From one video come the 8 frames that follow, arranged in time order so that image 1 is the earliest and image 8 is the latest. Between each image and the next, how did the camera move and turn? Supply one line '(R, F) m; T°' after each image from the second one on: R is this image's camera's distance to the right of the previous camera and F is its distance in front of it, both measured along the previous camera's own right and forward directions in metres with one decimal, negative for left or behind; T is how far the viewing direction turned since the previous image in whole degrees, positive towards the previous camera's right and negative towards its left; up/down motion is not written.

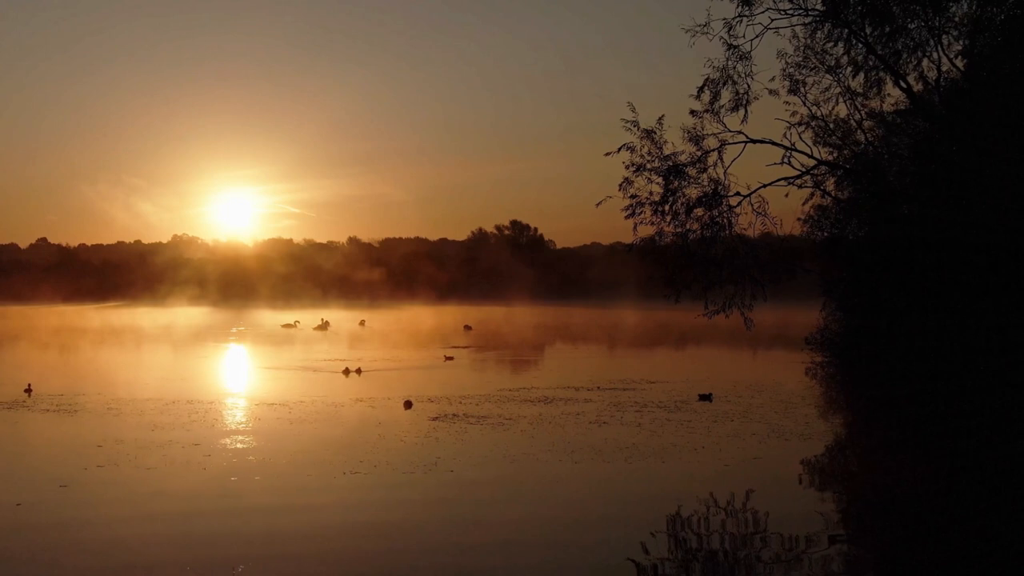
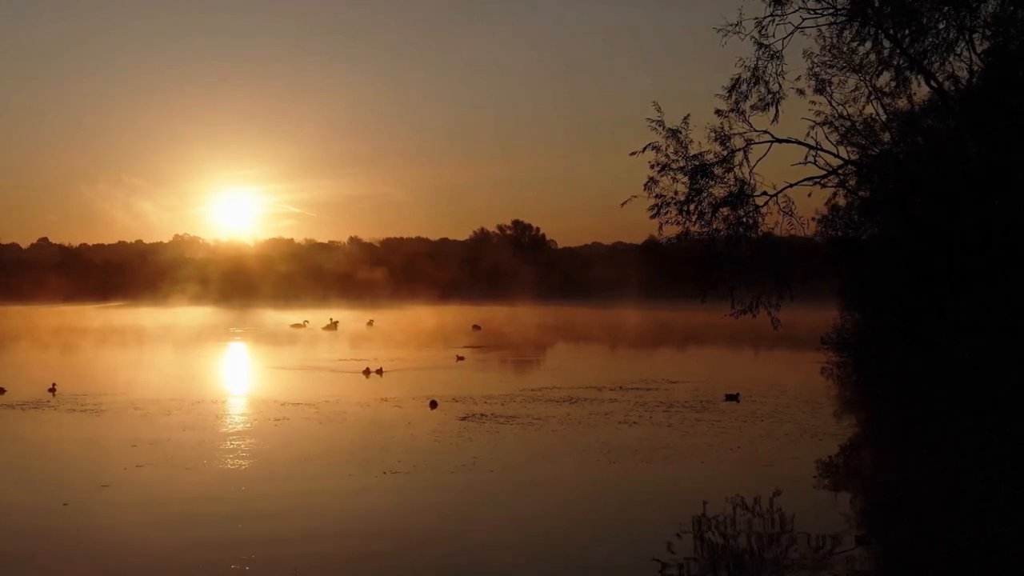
(-0.3, 0.0) m; 0°
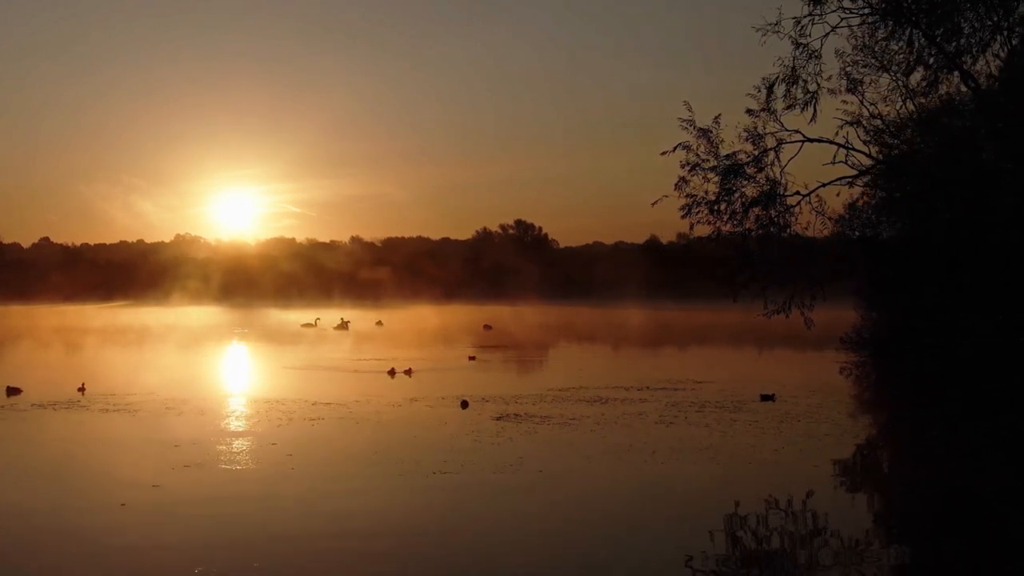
(-0.4, 0.0) m; 0°
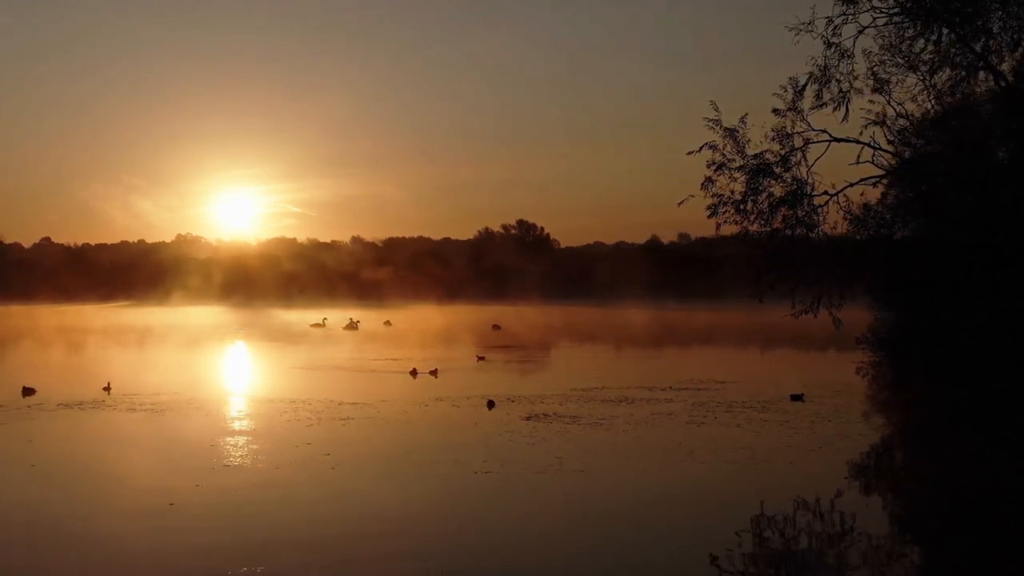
(-0.3, 0.0) m; 0°
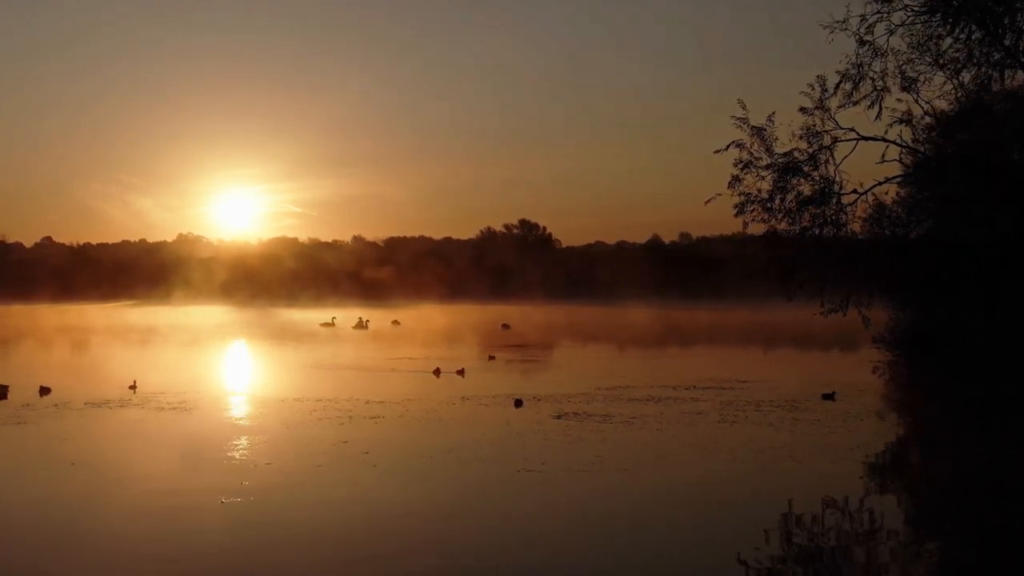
(-0.3, 0.0) m; 0°
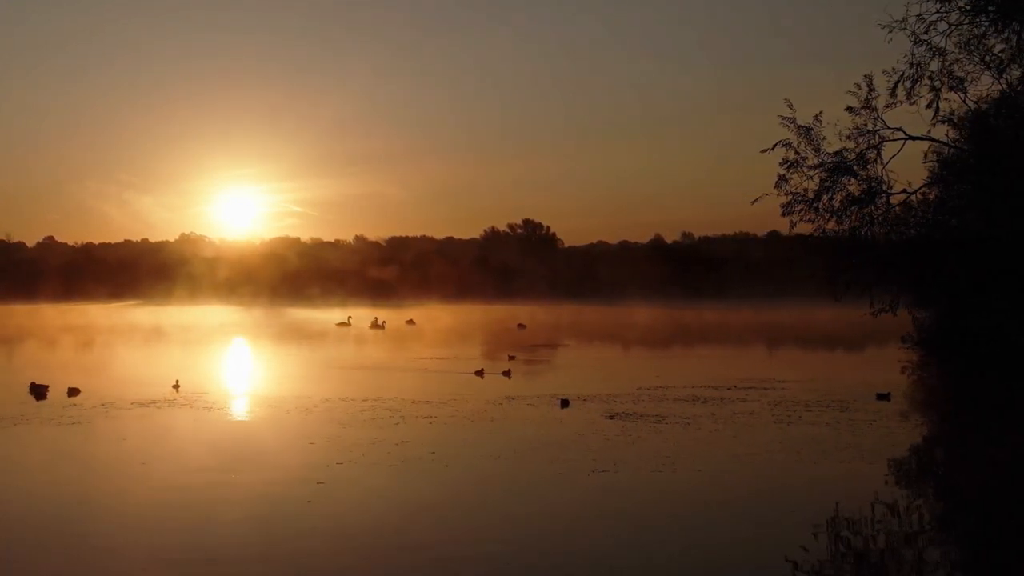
(-0.6, 0.0) m; 0°
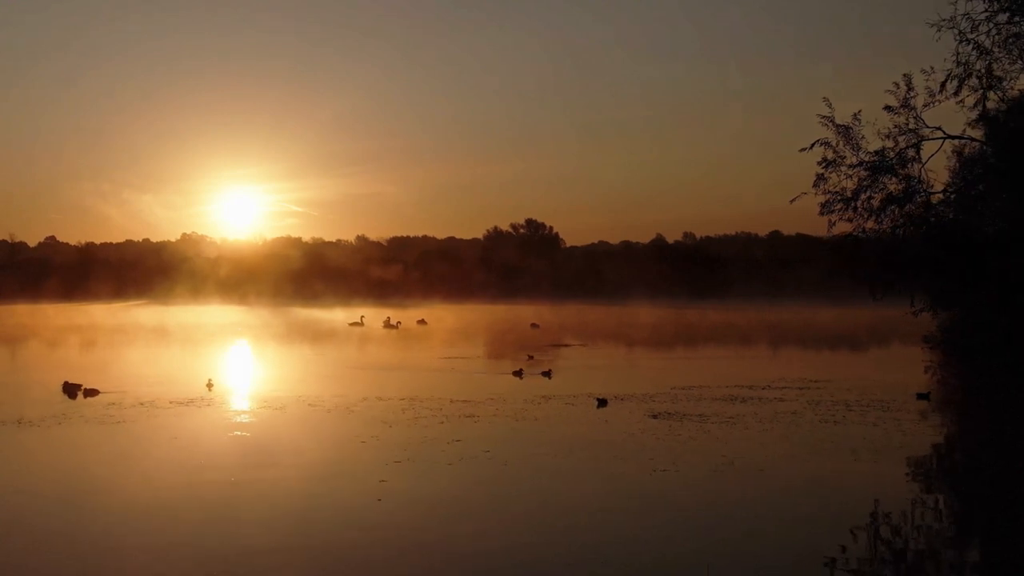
(-0.5, 0.0) m; 0°
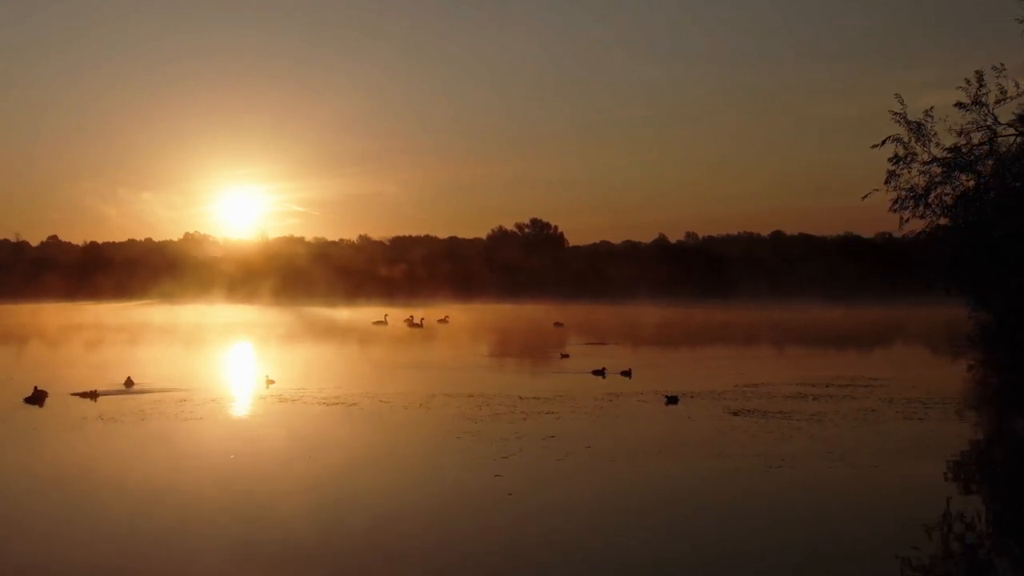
(-0.9, 0.0) m; 0°
